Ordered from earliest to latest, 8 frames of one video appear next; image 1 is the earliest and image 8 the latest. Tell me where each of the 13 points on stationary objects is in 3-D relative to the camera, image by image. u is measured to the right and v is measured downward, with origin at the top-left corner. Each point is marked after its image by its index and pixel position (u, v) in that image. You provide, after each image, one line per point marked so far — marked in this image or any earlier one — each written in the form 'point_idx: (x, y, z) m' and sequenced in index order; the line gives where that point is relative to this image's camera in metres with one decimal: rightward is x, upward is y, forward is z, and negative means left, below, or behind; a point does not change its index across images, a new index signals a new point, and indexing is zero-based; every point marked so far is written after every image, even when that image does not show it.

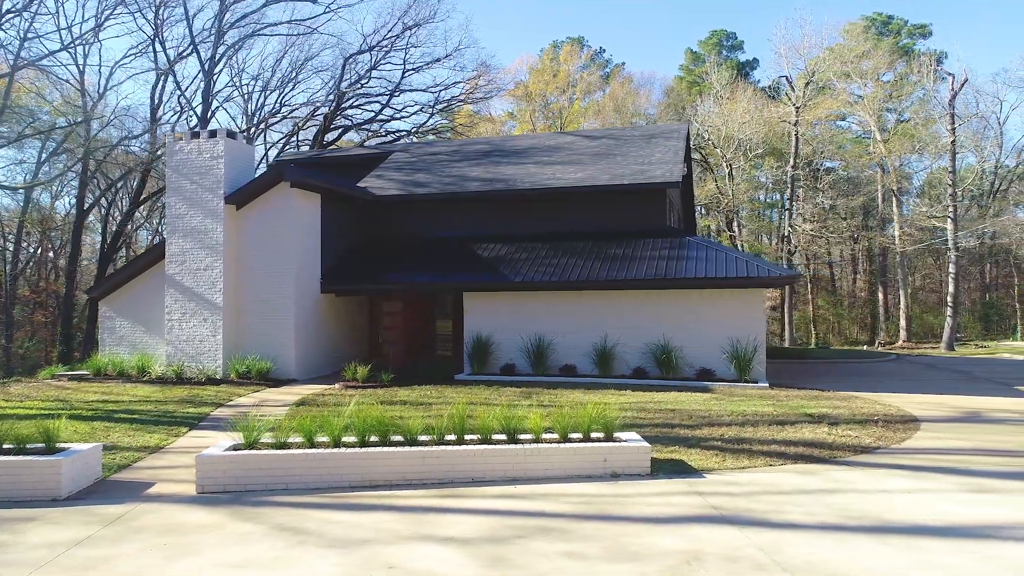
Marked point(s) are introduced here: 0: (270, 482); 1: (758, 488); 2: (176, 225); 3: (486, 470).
0: (-2.3, -1.9, +6.9) m
1: (+2.2, -1.8, +6.6) m
2: (-7.3, +1.4, +15.6) m
3: (-0.3, -1.8, +7.0) m
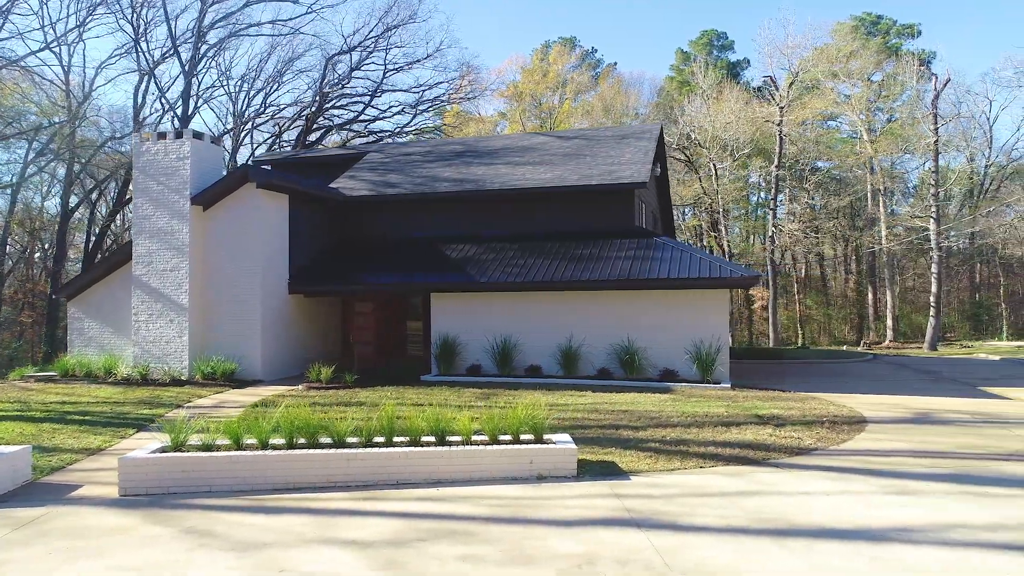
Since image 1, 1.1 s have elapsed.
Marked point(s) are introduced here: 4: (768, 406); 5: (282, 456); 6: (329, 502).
0: (-3.1, -1.9, +6.8) m
1: (+1.5, -1.8, +6.6) m
2: (-8.0, +1.3, +15.6) m
3: (-1.0, -1.8, +7.0) m
4: (+3.9, -1.8, +11.1) m
5: (-2.2, -1.6, +6.9) m
6: (-1.7, -1.9, +6.4) m
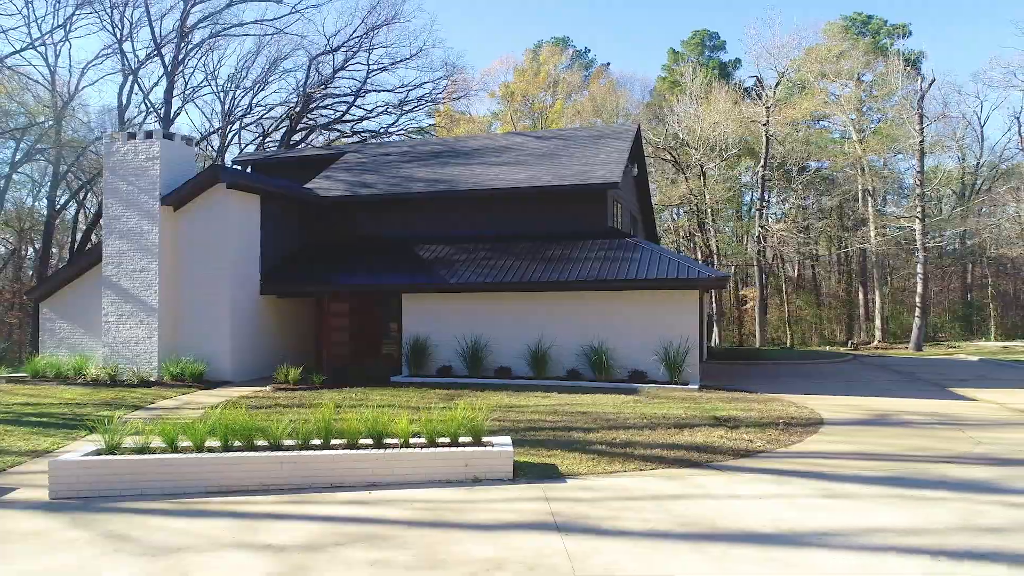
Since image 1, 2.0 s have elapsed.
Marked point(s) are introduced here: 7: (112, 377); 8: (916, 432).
0: (-3.7, -1.9, +6.8) m
1: (+0.9, -1.9, +6.5) m
2: (-8.6, +1.3, +15.5) m
3: (-1.6, -1.8, +6.9) m
4: (+3.3, -1.9, +11.1) m
5: (-2.8, -1.6, +6.9) m
6: (-2.3, -1.9, +6.4) m
7: (-8.2, -1.8, +14.8) m
8: (+5.2, -1.8, +9.2) m
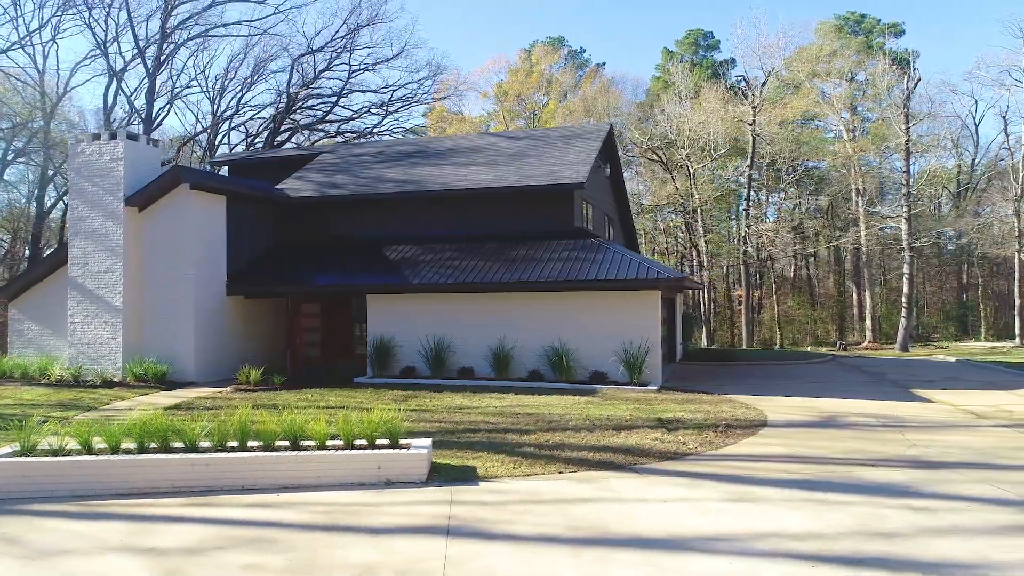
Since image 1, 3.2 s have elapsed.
0: (-4.5, -1.9, +6.8) m
1: (0.0, -1.9, +6.5) m
2: (-9.4, +1.3, +15.5) m
3: (-2.5, -1.8, +6.9) m
4: (+2.5, -1.9, +11.0) m
5: (-3.7, -1.7, +6.9) m
6: (-3.1, -2.0, +6.4) m
7: (-9.0, -1.8, +14.8) m
8: (+4.4, -1.9, +9.1) m
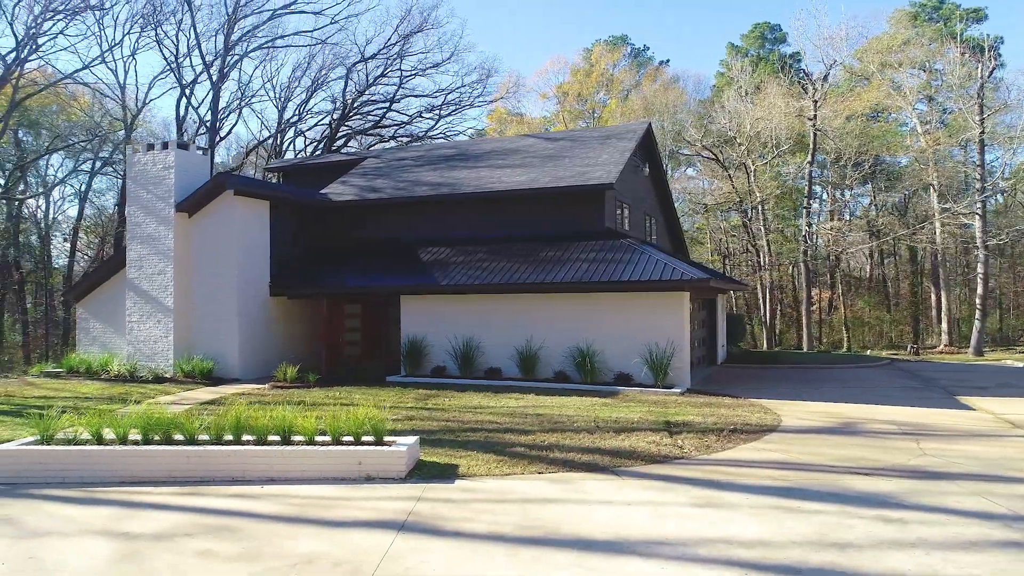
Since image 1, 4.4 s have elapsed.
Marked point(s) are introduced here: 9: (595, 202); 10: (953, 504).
0: (-4.8, -1.9, +7.3) m
1: (-0.3, -1.9, +6.6) m
2: (-8.7, +1.3, +16.6) m
3: (-2.7, -1.8, +7.2) m
4: (+2.7, -1.9, +10.8) m
5: (-3.9, -1.7, +7.3) m
6: (-3.4, -2.0, +6.8) m
7: (-8.4, -1.9, +15.8) m
8: (+4.3, -1.9, +8.8) m
9: (+1.9, +2.0, +16.3) m
10: (+3.8, -1.8, +6.1) m
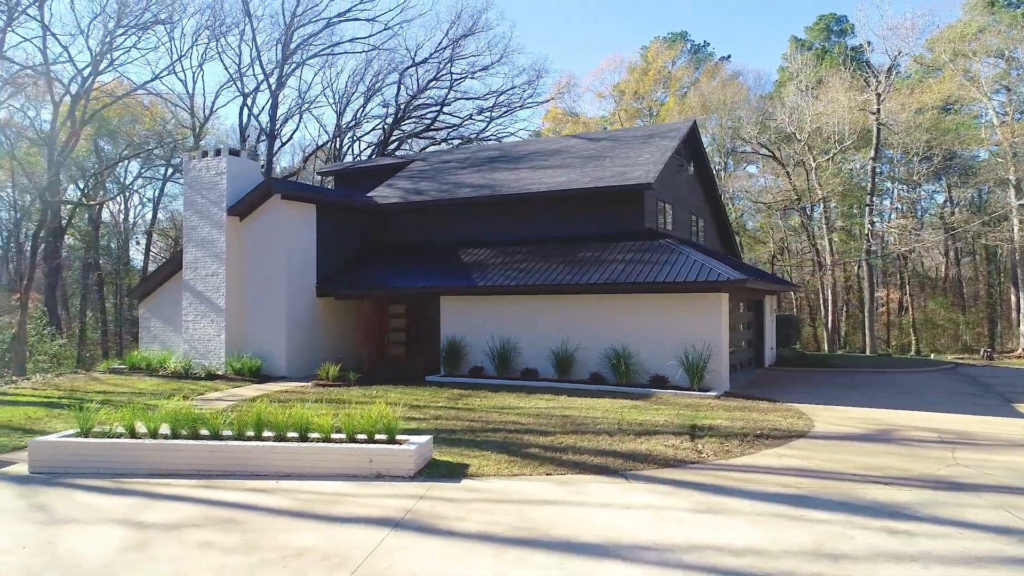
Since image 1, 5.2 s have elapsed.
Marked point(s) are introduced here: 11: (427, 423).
0: (-4.6, -1.9, +7.8) m
1: (-0.2, -1.9, +6.6) m
2: (-7.8, +1.3, +17.3) m
3: (-2.6, -1.9, +7.5) m
4: (+3.0, -1.9, +10.6) m
5: (-3.8, -1.7, +7.7) m
6: (-3.4, -2.0, +7.1) m
7: (-7.5, -1.9, +16.6) m
8: (+4.5, -1.9, +8.4) m
9: (+2.8, +1.9, +16.2) m
10: (+3.7, -1.9, +5.8) m
11: (-1.2, -1.9, +9.9) m
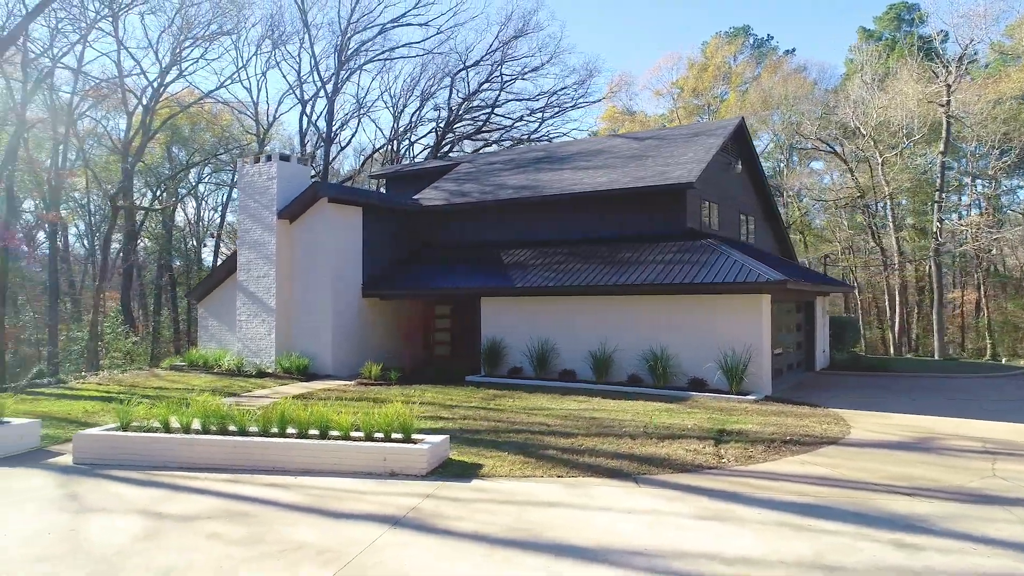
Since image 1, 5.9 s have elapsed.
0: (-4.5, -2.0, +8.2) m
1: (-0.2, -1.9, +6.7) m
2: (-6.7, +1.2, +18.0) m
3: (-2.5, -1.9, +7.8) m
4: (+3.4, -1.9, +10.3) m
5: (-3.6, -1.7, +8.1) m
6: (-3.2, -2.0, +7.4) m
7: (-6.6, -1.9, +17.2) m
8: (+4.7, -1.9, +8.0) m
9: (+3.7, +1.9, +15.9) m
10: (+3.7, -1.9, +5.5) m
11: (-0.8, -1.9, +10.1) m
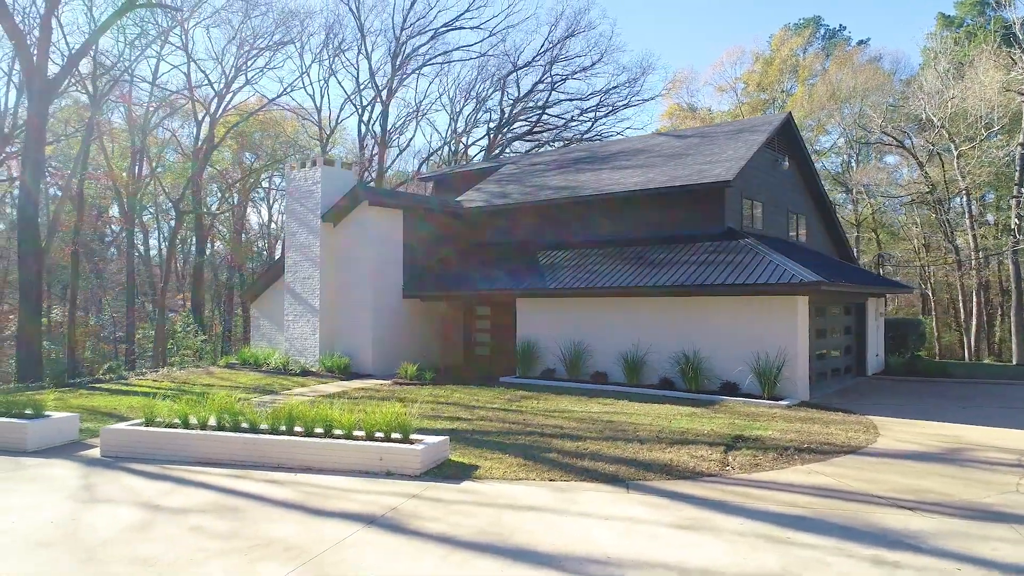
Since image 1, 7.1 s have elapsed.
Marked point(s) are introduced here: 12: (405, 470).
0: (-4.4, -2.0, +8.7) m
1: (-0.3, -1.9, +6.7) m
2: (-5.7, +1.2, +18.6) m
3: (-2.5, -1.9, +8.0) m
4: (+3.6, -1.9, +10.0) m
5: (-3.6, -1.7, +8.4) m
6: (-3.3, -2.0, +7.7) m
7: (-5.7, -1.9, +17.8) m
8: (+4.7, -1.9, +7.6) m
9: (+4.4, +1.9, +15.5) m
10: (+3.4, -1.9, +5.2) m
11: (-0.6, -1.9, +10.1) m
12: (-1.1, -1.9, +7.5) m
